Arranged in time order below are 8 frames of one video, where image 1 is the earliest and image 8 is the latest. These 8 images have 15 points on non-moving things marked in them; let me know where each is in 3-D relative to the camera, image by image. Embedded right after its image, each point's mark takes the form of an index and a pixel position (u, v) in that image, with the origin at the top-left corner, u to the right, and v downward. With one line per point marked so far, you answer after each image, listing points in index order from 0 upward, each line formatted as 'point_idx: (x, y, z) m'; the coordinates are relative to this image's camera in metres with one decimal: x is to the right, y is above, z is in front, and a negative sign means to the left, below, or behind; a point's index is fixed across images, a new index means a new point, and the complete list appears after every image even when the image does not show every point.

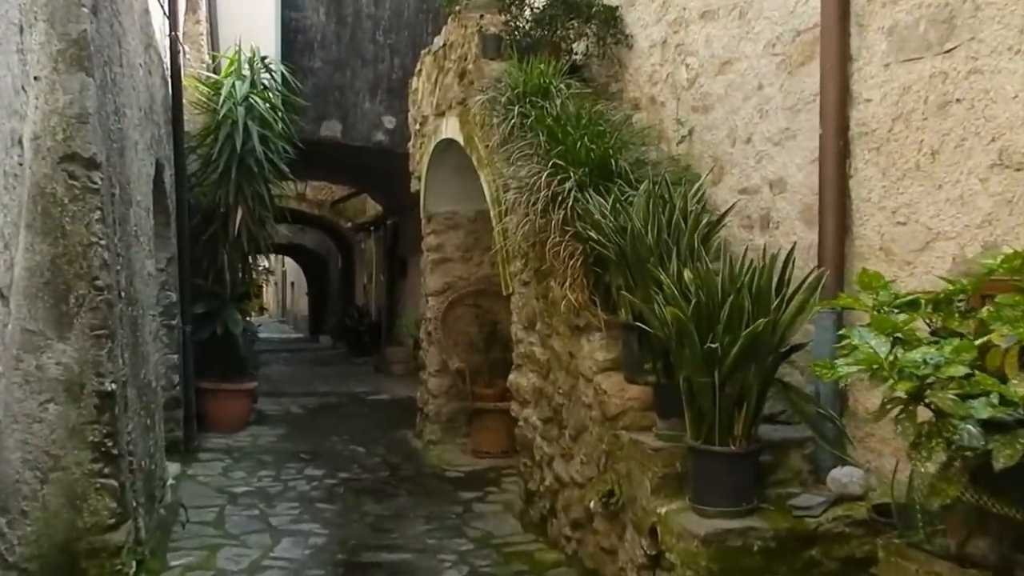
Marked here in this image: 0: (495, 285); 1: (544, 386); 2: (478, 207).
0: (-0.1, 0.0, +6.4) m
1: (+0.1, -0.4, +4.1) m
2: (-0.2, +0.5, +6.4) m
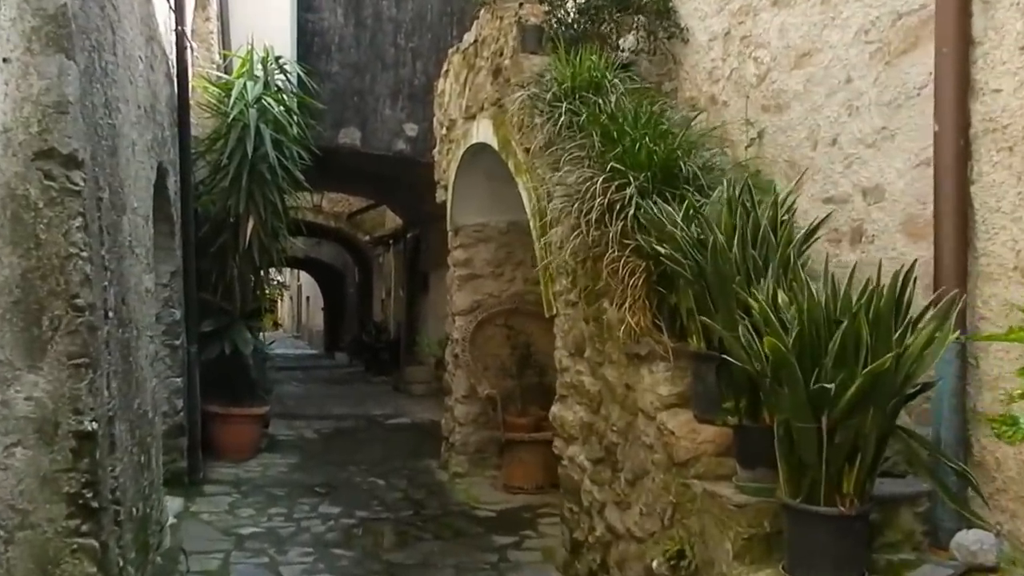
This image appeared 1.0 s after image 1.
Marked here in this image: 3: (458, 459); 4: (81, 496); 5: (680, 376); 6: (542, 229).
0: (+0.1, -0.1, +5.9) m
1: (+0.3, -0.4, +3.6) m
2: (0.0, +0.4, +5.9) m
3: (-0.3, -0.9, +5.9) m
4: (-1.0, -0.5, +2.8) m
5: (+0.5, -0.2, +3.1) m
6: (+0.1, +0.2, +4.0) m
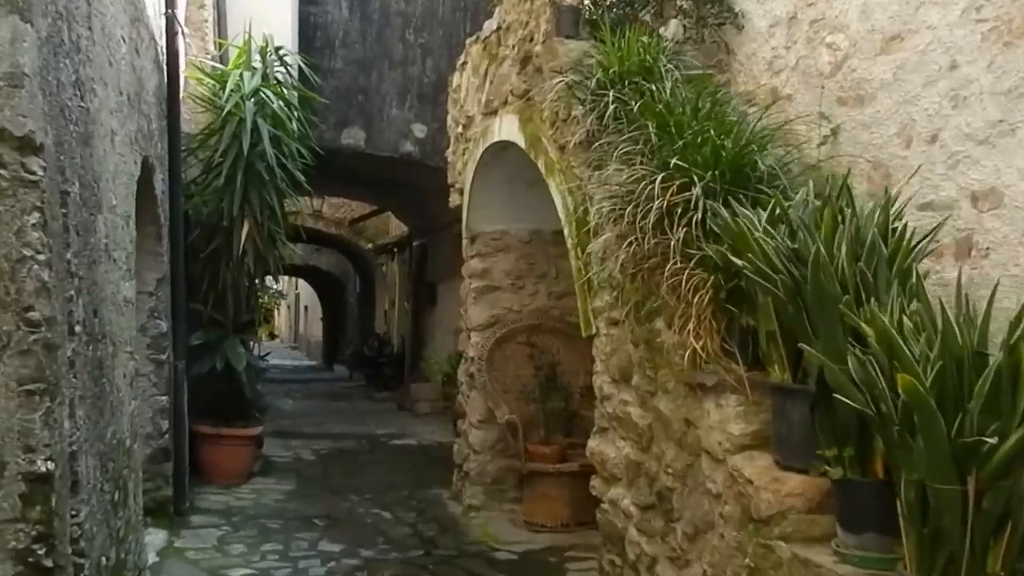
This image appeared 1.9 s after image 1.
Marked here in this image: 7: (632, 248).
0: (+0.2, -0.2, +5.4) m
1: (+0.4, -0.5, +3.1) m
2: (+0.1, +0.3, +5.4) m
3: (-0.2, -1.0, +5.4) m
4: (-0.9, -0.5, +2.2) m
5: (+0.6, -0.3, +2.6) m
6: (+0.2, +0.1, +3.5) m
7: (+0.3, +0.1, +2.9) m
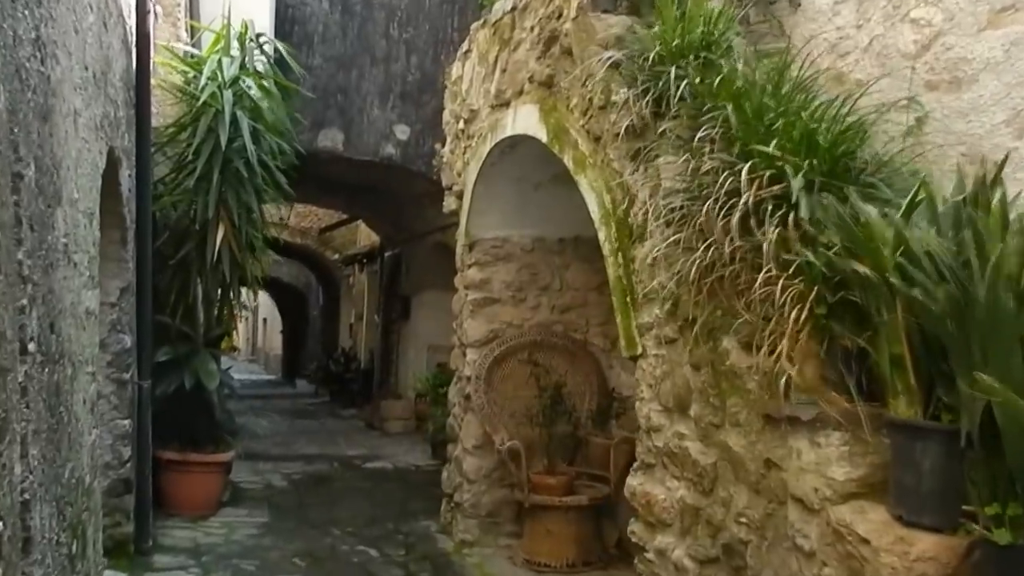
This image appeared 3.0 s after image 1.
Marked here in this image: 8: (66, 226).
0: (+0.2, -0.2, +4.9) m
1: (+0.4, -0.5, +2.6) m
2: (+0.1, +0.2, +4.9) m
3: (-0.2, -1.0, +4.9) m
4: (-0.8, -0.5, +1.7) m
5: (+0.7, -0.3, +2.1) m
6: (+0.3, +0.1, +3.0) m
7: (+0.4, +0.1, +2.4) m
8: (-1.1, +0.2, +2.7) m
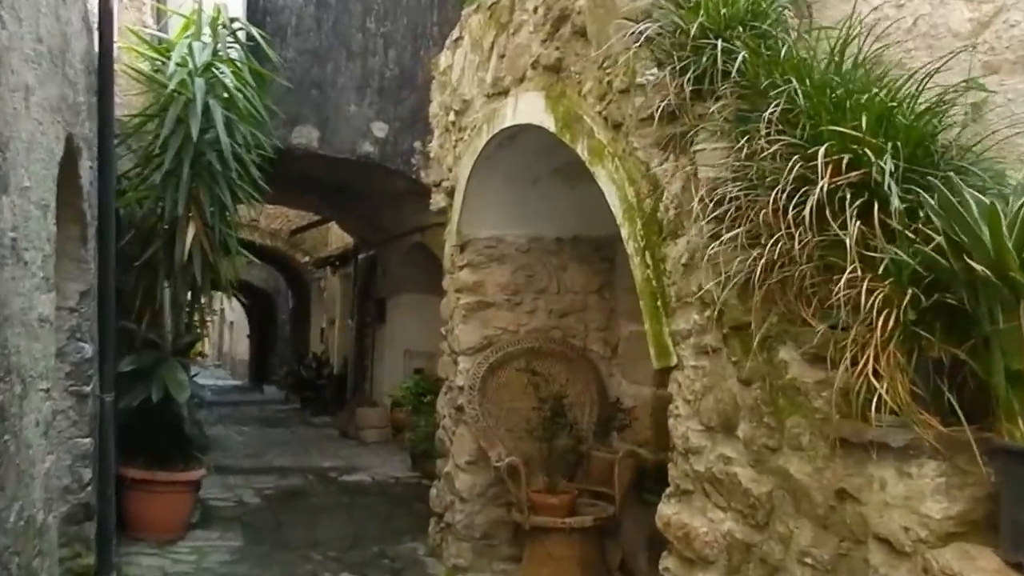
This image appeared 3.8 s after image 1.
0: (+0.2, -0.2, +4.5) m
1: (+0.5, -0.5, +2.3) m
2: (+0.1, +0.2, +4.6) m
3: (-0.2, -1.0, +4.6) m
4: (-0.8, -0.5, +1.3) m
5: (+0.7, -0.3, +1.8) m
6: (+0.3, +0.1, +2.7) m
7: (+0.5, +0.1, +2.1) m
8: (-1.0, +0.1, +2.4) m
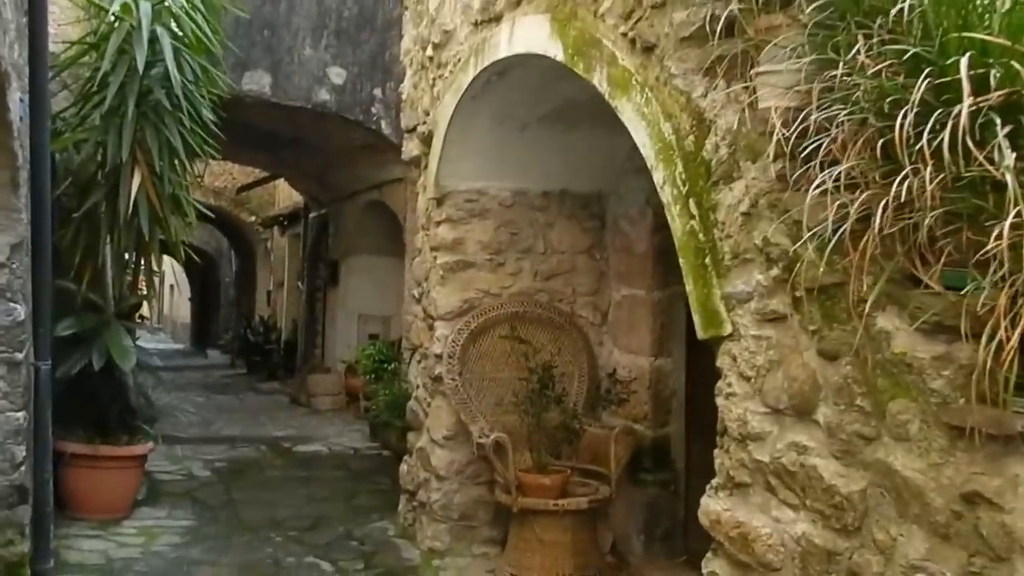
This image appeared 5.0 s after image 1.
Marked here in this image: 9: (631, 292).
0: (+0.1, -0.1, +4.1) m
1: (+0.5, -0.4, +1.9) m
2: (0.0, +0.4, +4.1) m
3: (-0.3, -0.9, +4.1) m
4: (-0.7, -0.5, +0.9) m
5: (+0.8, -0.2, +1.4) m
6: (+0.4, +0.2, +2.2) m
7: (+0.5, +0.1, +1.7) m
8: (-1.0, +0.2, +1.9) m
9: (+0.4, 0.0, +4.1) m
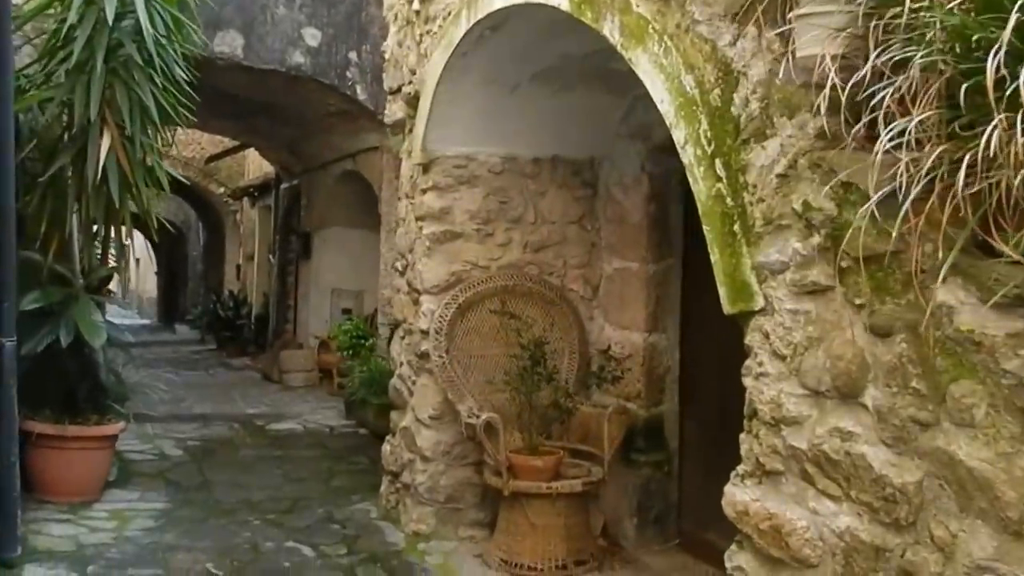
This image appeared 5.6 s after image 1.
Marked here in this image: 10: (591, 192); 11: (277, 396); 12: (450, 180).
0: (+0.1, 0.0, +3.9) m
1: (+0.6, -0.4, +1.7) m
2: (0.0, +0.5, +3.9) m
3: (-0.3, -0.8, +4.0) m
4: (-0.6, -0.5, +0.7) m
5: (+0.8, -0.2, +1.2) m
6: (+0.4, +0.3, +2.0) m
7: (+0.6, +0.2, +1.5) m
8: (-1.0, +0.3, +1.6) m
9: (+0.4, +0.1, +3.9) m
10: (+0.3, +0.3, +4.1) m
11: (-1.6, -0.8, +8.0) m
12: (-0.2, +0.4, +3.9) m
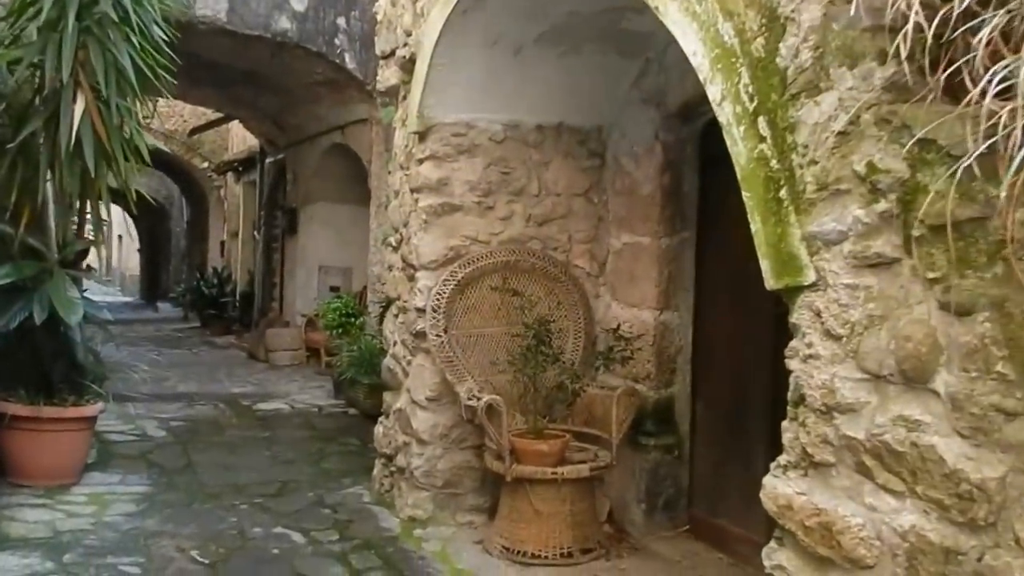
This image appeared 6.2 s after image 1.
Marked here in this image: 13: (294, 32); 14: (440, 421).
0: (+0.1, +0.1, +3.7) m
1: (+0.6, -0.3, +1.5) m
2: (0.0, +0.5, +3.7) m
3: (-0.3, -0.7, +3.8) m
4: (-0.6, -0.4, +0.5) m
5: (+0.9, -0.2, +1.0) m
6: (+0.4, +0.3, +1.8) m
7: (+0.6, +0.2, +1.3) m
8: (-0.9, +0.3, +1.4) m
9: (+0.4, +0.2, +3.7) m
10: (+0.3, +0.4, +3.9) m
11: (-1.7, -0.6, +7.8) m
12: (-0.2, +0.4, +3.7) m
13: (-1.1, +1.3, +5.9) m
14: (-0.2, -0.4, +3.7) m
